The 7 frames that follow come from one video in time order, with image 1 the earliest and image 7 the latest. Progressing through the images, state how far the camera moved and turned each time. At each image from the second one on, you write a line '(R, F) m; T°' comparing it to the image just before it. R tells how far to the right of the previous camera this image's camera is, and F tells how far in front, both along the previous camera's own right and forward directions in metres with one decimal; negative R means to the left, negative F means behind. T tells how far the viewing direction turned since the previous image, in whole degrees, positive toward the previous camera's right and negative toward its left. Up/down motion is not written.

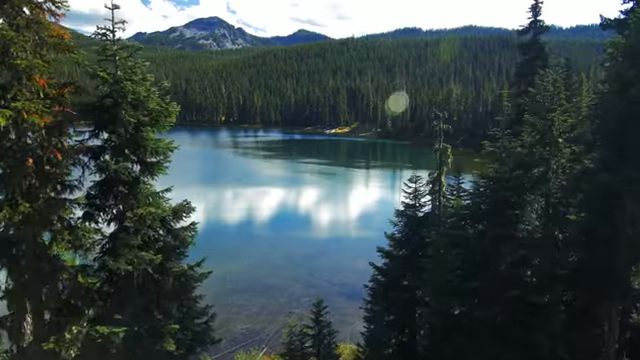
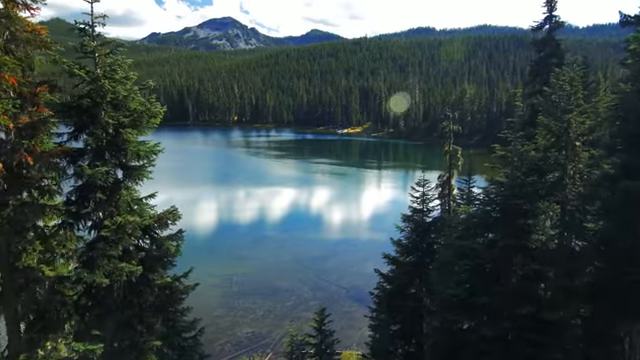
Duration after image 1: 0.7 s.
(+0.4, +0.7) m; -2°
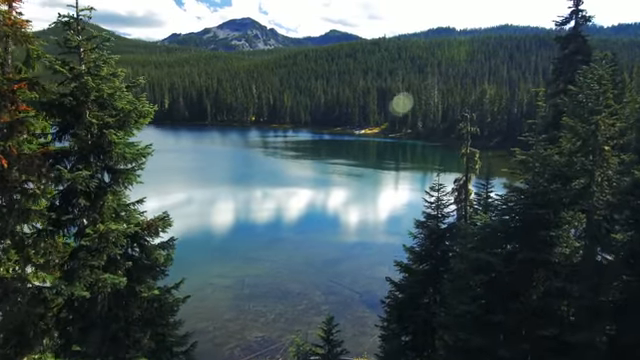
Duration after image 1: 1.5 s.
(+0.3, +0.8) m; -2°
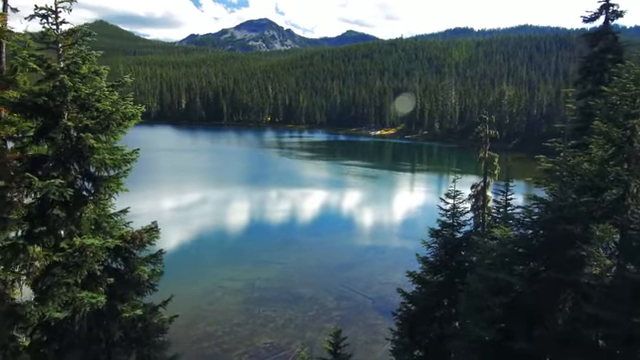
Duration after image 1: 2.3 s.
(+0.2, +0.9) m; -2°
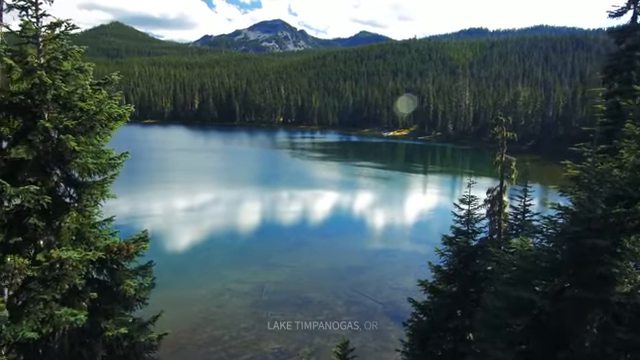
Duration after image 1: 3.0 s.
(+0.2, +0.7) m; -1°
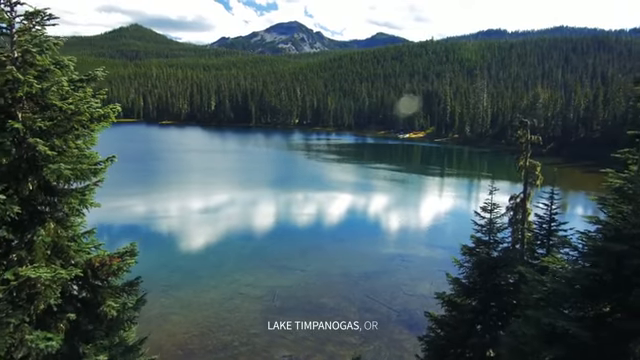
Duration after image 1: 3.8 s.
(+0.1, +0.9) m; -2°
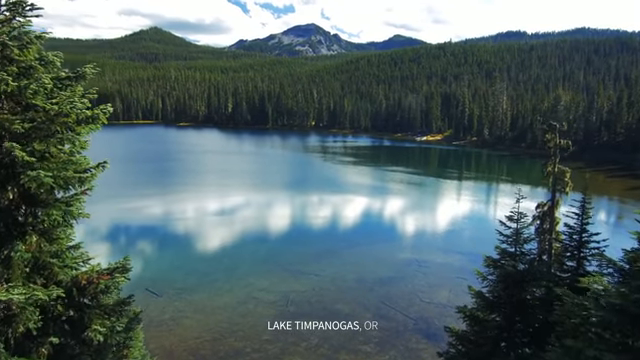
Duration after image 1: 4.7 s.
(+0.1, +0.8) m; -2°
